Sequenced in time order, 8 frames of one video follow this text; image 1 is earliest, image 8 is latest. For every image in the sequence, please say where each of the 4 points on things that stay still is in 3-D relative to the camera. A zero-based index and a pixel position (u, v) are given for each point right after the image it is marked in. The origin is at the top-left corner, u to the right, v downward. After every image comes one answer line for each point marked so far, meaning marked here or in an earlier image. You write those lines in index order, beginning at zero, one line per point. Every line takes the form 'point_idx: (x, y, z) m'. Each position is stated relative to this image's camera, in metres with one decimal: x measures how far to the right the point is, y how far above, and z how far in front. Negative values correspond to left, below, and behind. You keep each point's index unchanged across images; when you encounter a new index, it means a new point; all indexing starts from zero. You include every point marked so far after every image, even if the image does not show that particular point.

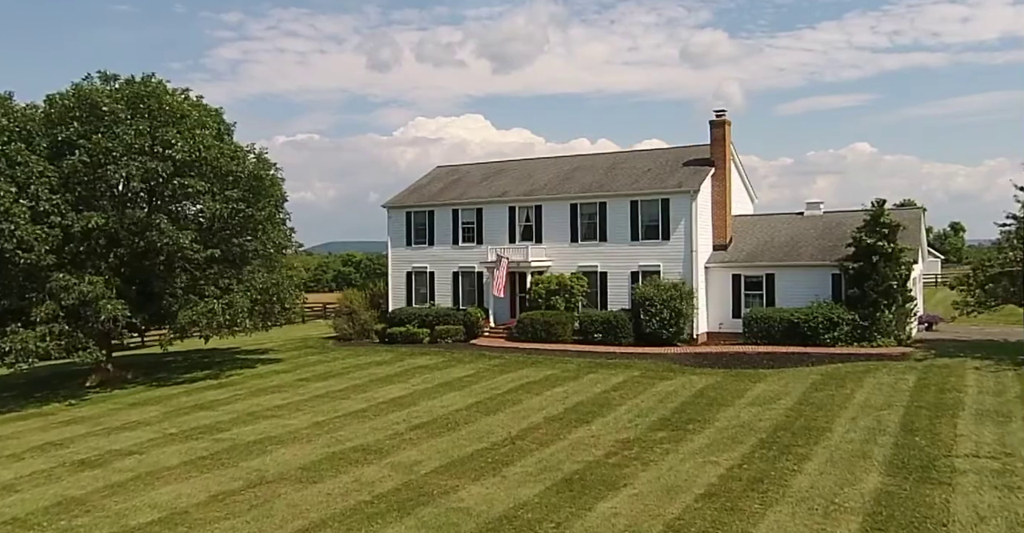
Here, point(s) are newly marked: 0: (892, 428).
0: (+8.0, -3.4, +17.6) m
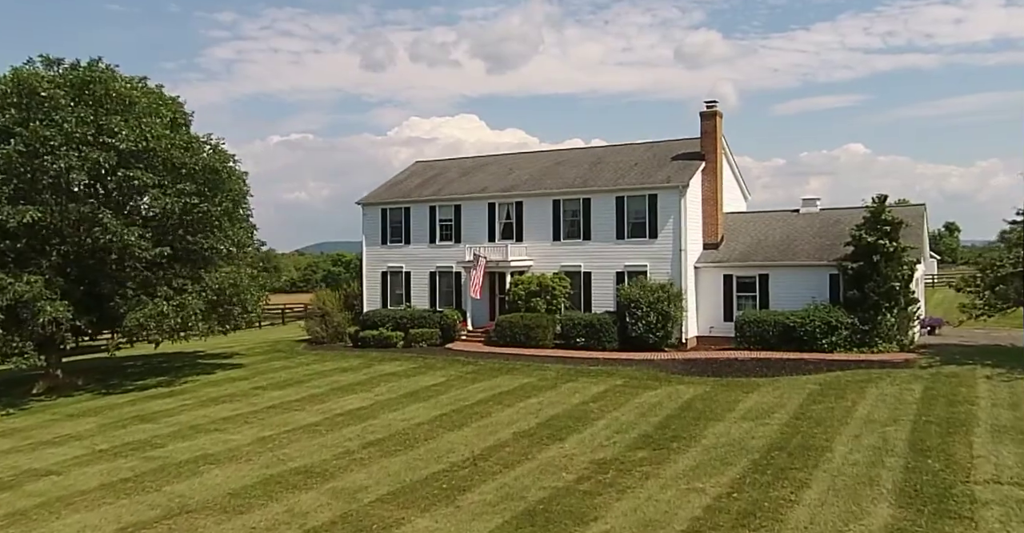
0: (+7.3, -3.4, +15.7) m
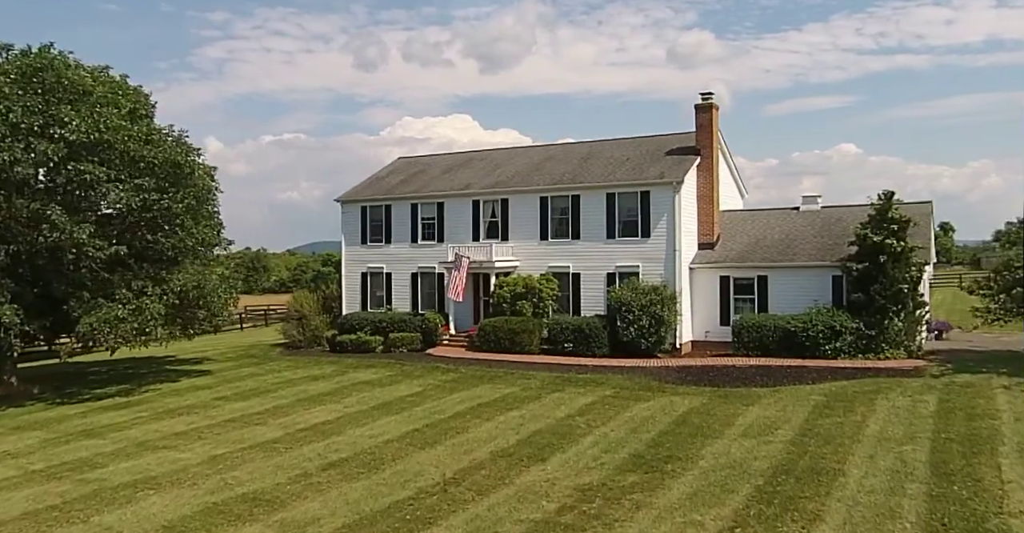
0: (+6.9, -3.5, +14.1) m
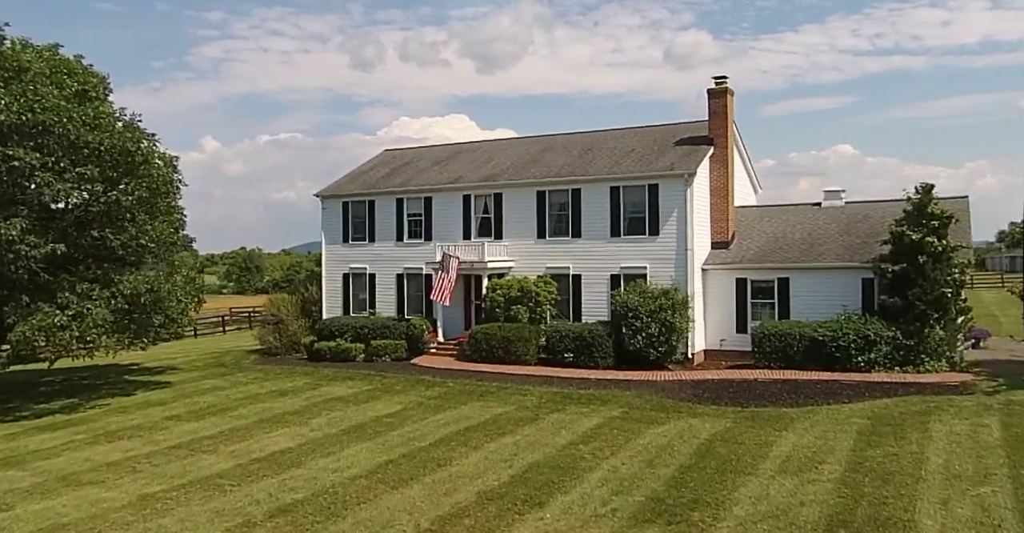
0: (+6.8, -3.5, +11.3) m
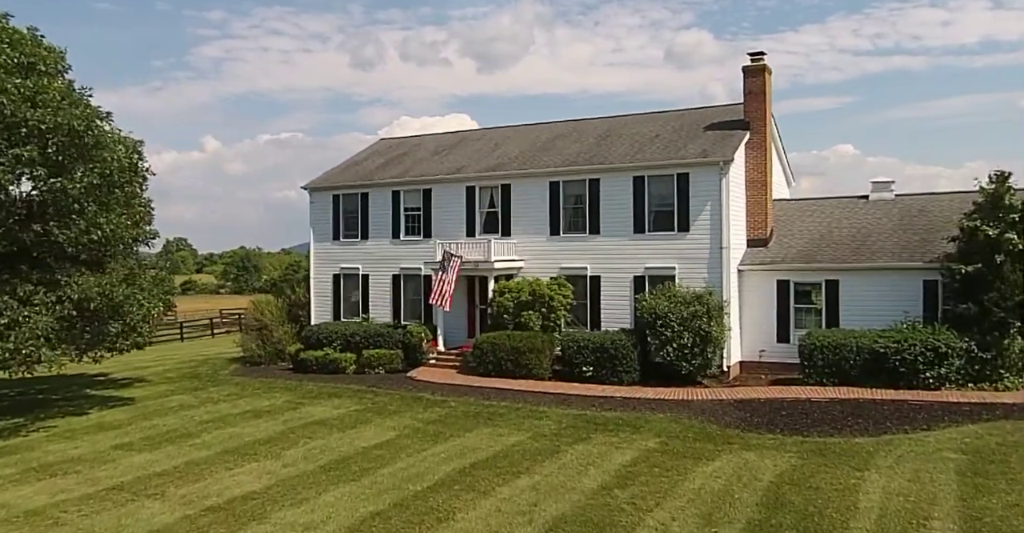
0: (+7.0, -3.5, +8.1) m
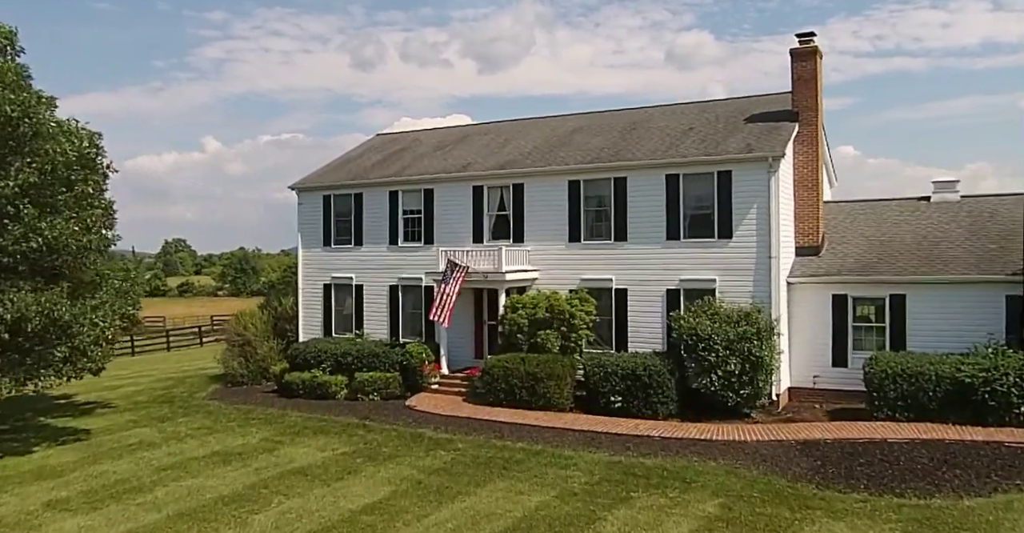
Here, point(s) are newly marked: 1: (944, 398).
0: (+7.4, -3.8, +5.0) m
1: (+8.9, -2.6, +17.1) m
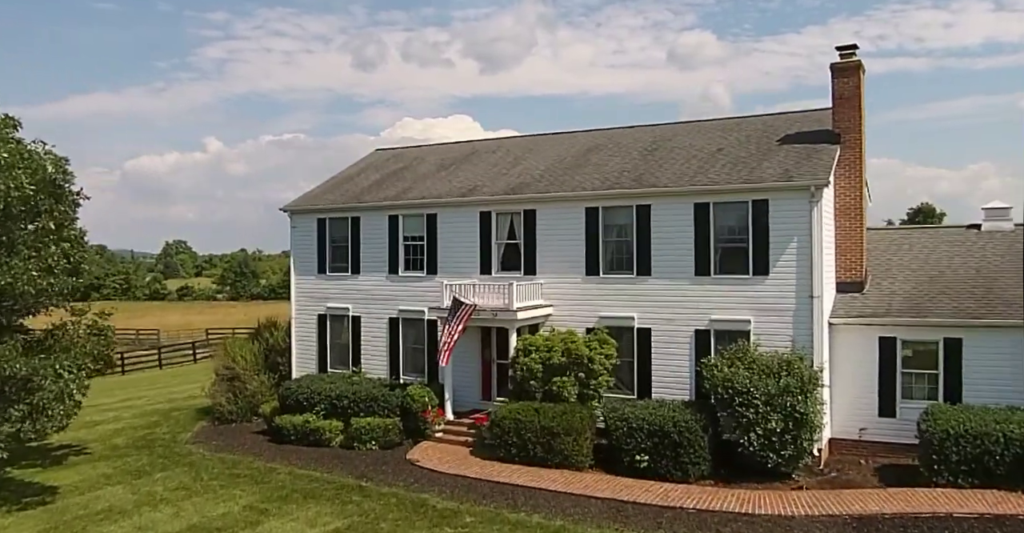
0: (+7.6, -4.7, +3.1) m
1: (+9.1, -3.5, +15.2) m
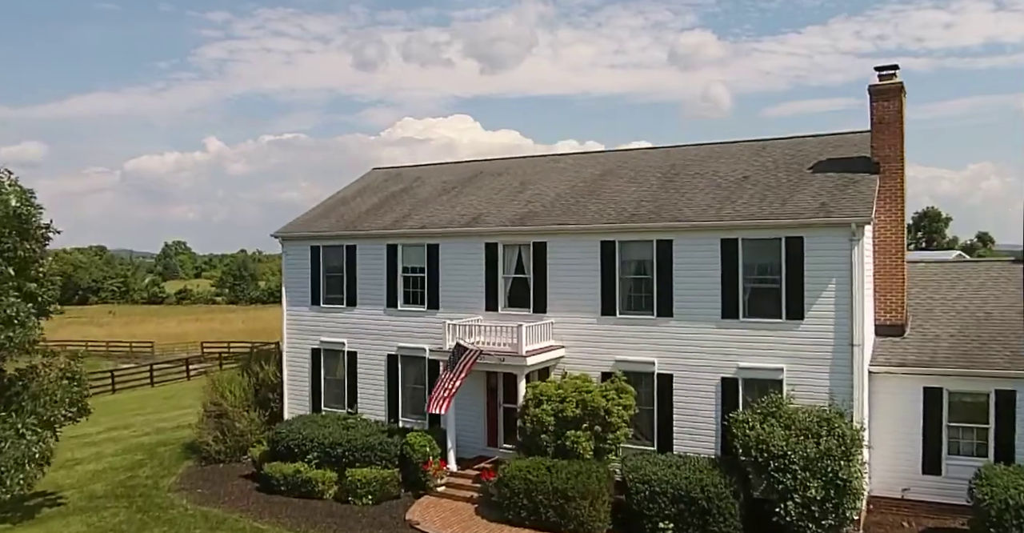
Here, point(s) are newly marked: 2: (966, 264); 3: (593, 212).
0: (+7.8, -5.5, +1.4) m
1: (+9.3, -4.4, +13.5) m
2: (+10.7, +0.1, +19.5) m
3: (+1.8, +1.2, +18.8) m
